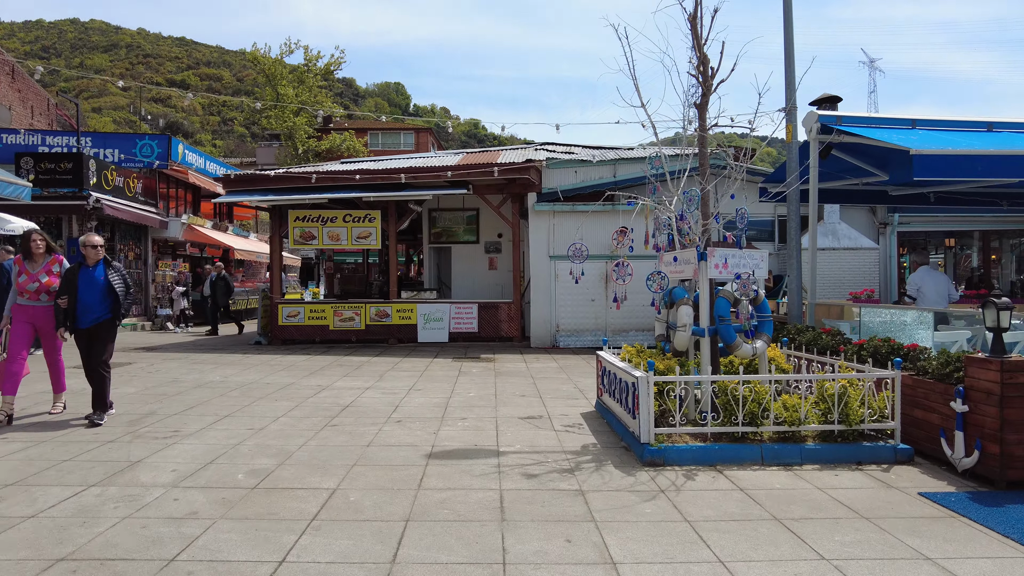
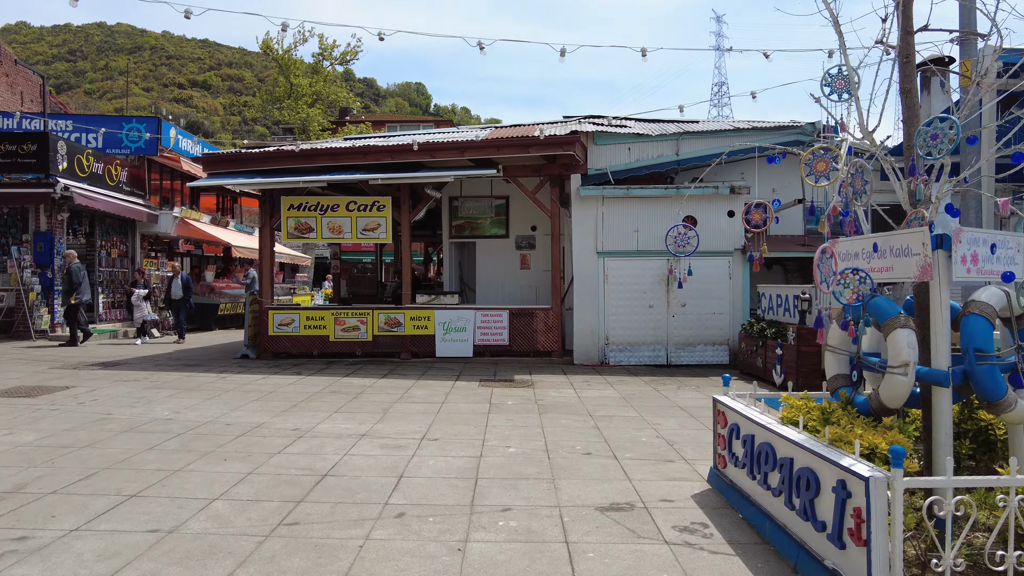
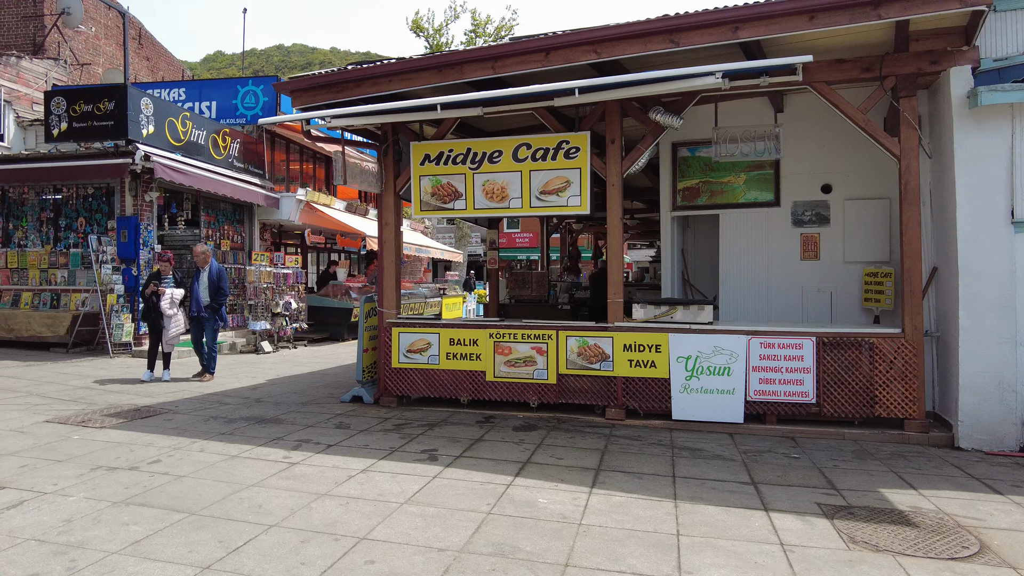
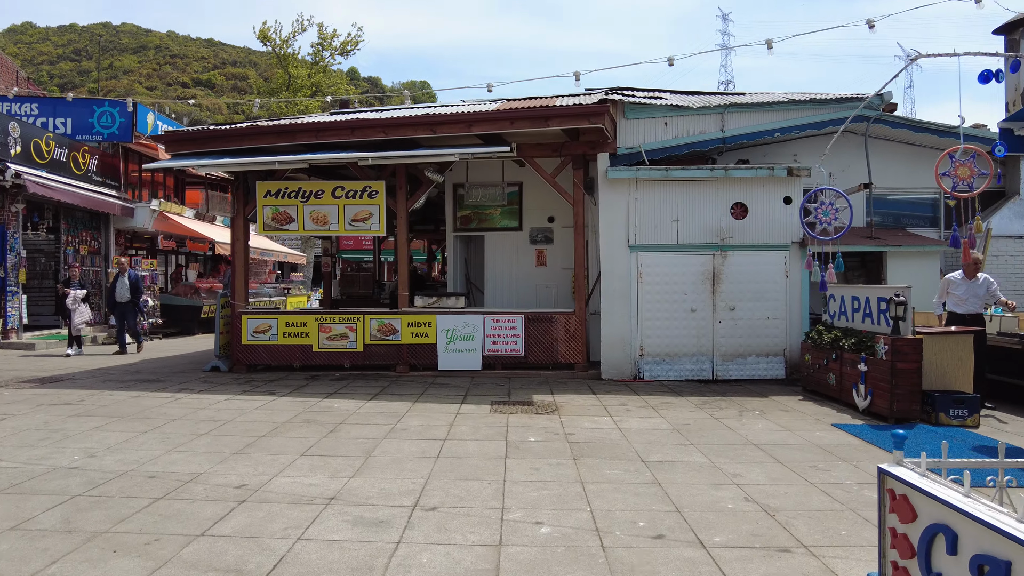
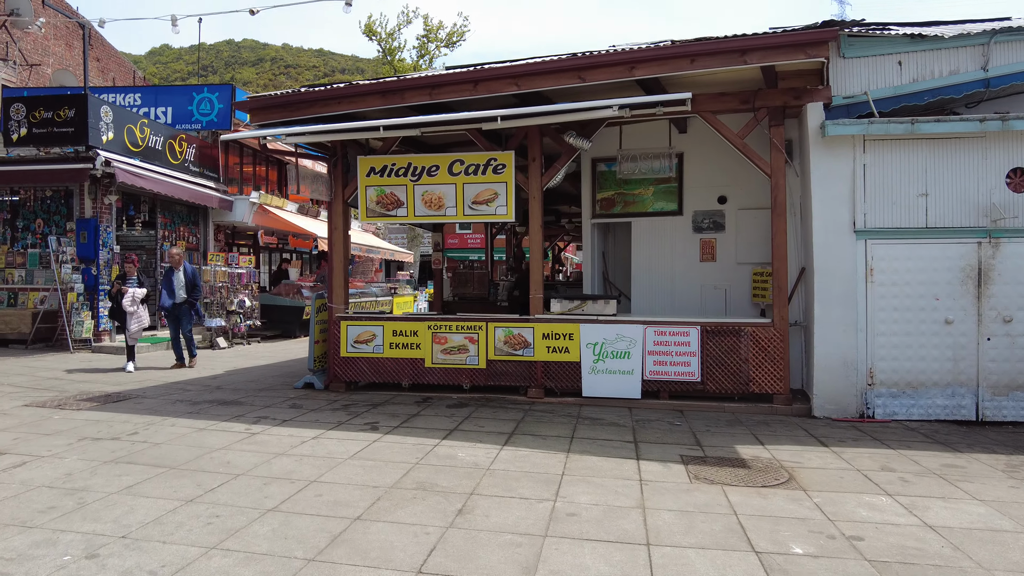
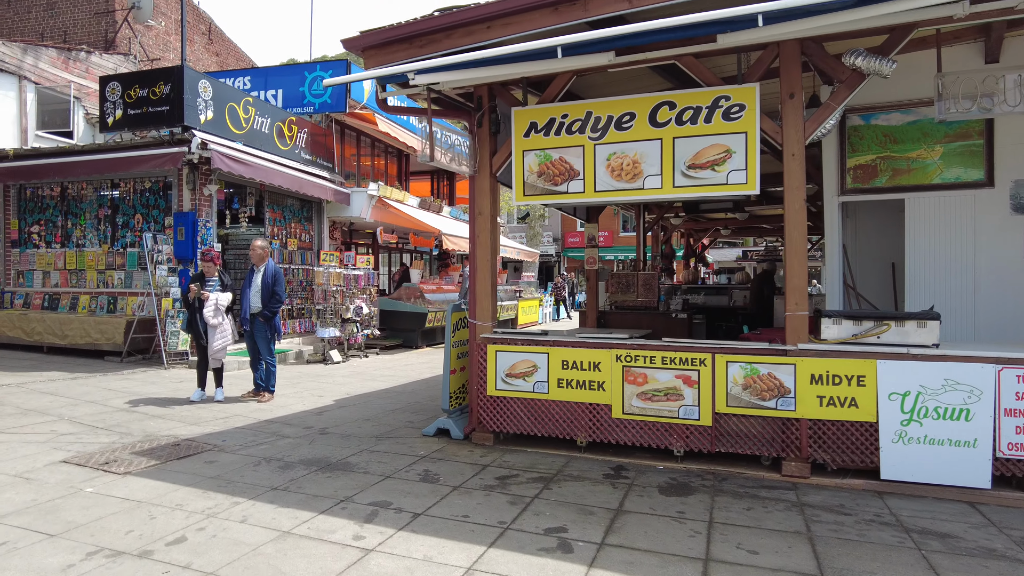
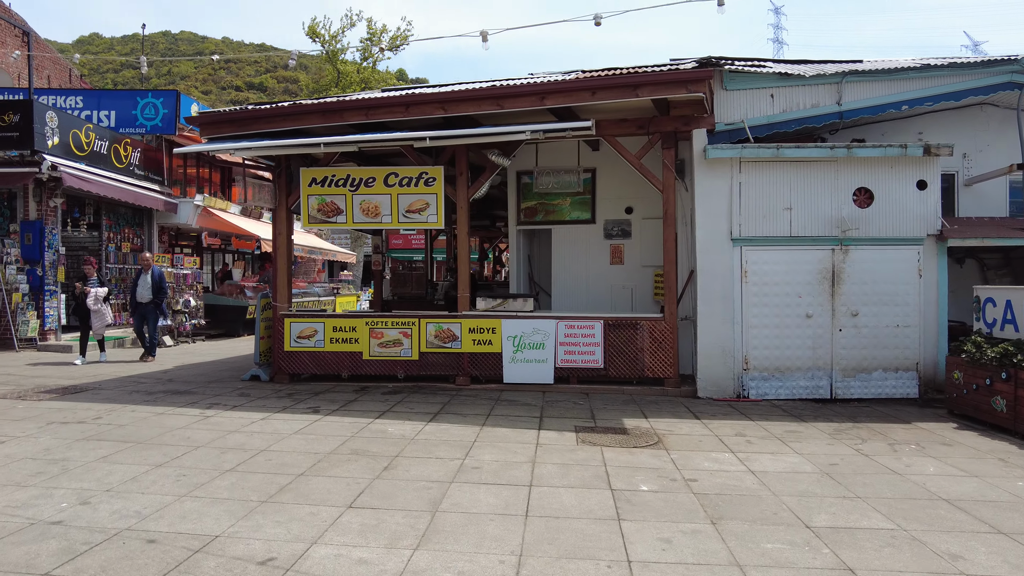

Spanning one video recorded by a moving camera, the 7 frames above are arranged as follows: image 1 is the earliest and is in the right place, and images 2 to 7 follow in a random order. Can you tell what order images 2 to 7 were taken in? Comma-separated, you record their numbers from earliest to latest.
2, 4, 7, 5, 3, 6
